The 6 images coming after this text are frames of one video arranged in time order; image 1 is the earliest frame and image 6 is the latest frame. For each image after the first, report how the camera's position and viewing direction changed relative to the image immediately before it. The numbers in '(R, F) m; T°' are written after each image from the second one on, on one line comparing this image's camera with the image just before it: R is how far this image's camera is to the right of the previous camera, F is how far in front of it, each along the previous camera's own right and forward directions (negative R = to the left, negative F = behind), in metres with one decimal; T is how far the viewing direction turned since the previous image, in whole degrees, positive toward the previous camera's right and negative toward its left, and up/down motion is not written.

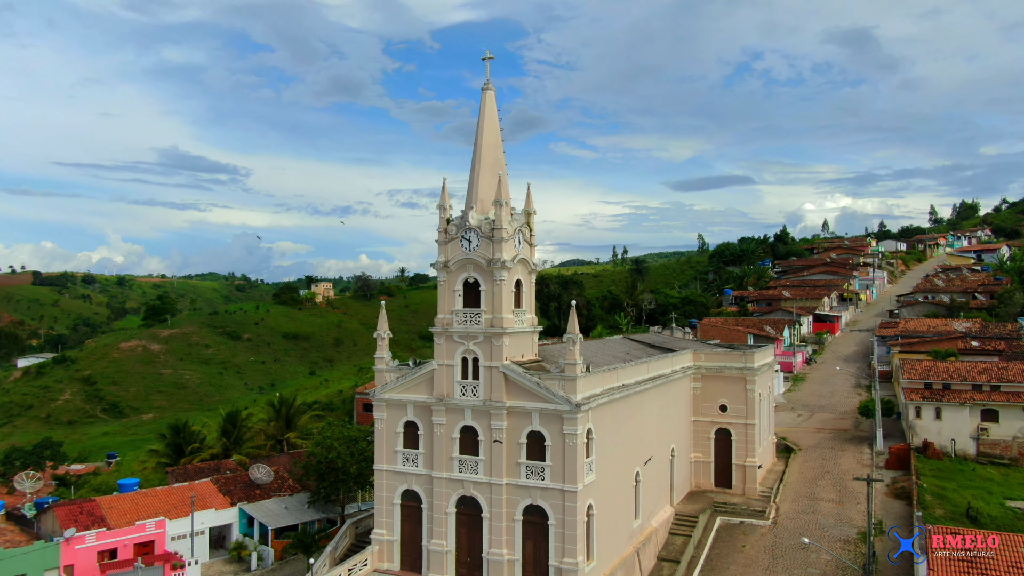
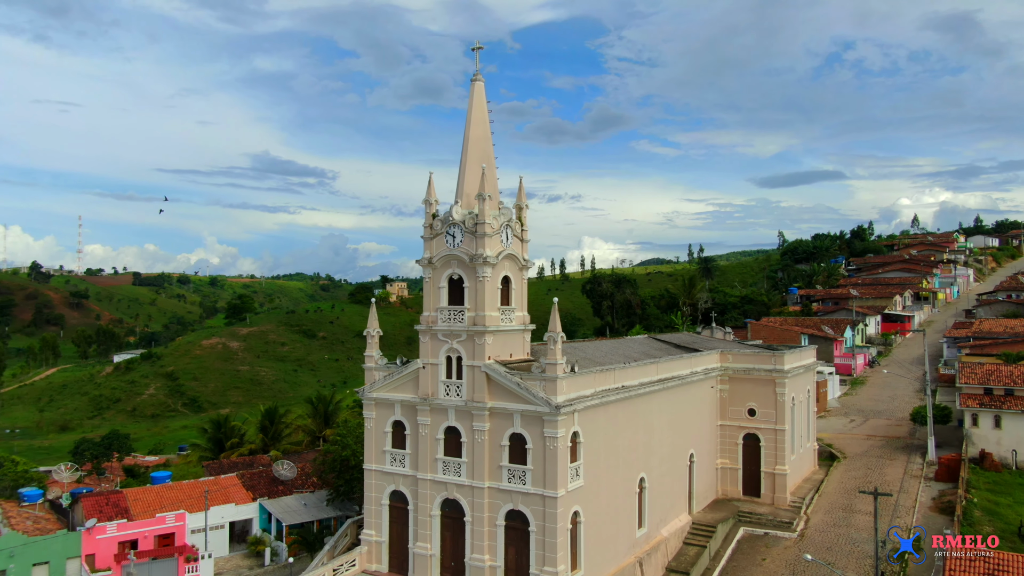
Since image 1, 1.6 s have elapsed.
(+2.6, +0.9) m; -6°
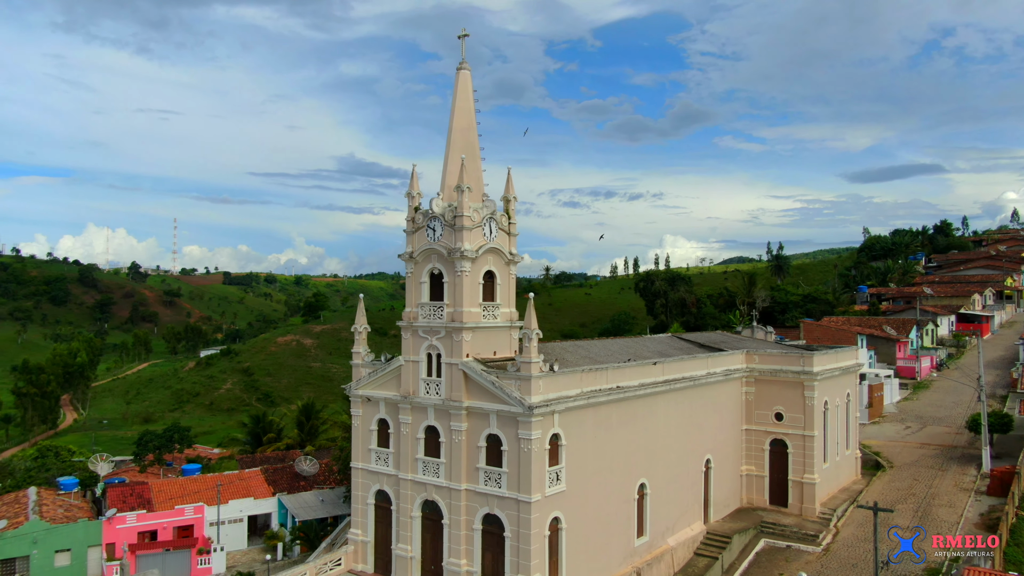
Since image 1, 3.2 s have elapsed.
(+2.6, +1.0) m; -6°
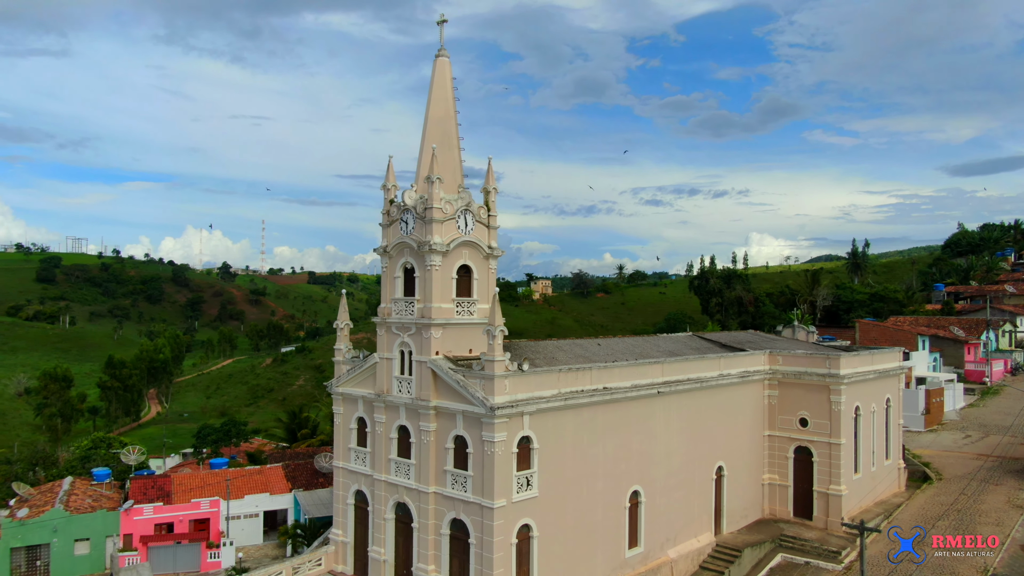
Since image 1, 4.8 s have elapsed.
(+2.7, +1.1) m; -6°
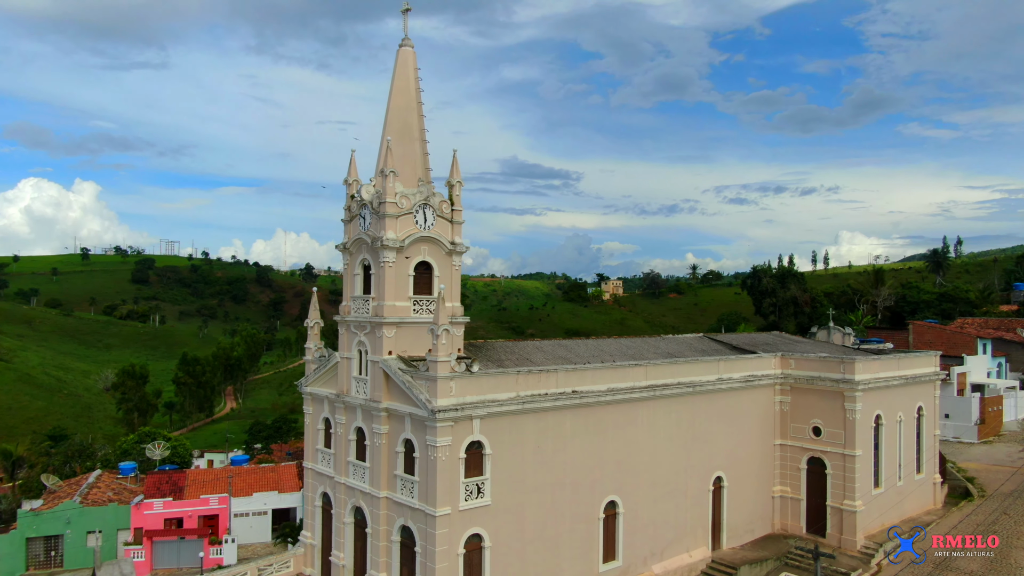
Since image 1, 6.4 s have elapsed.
(+2.9, +1.1) m; -6°
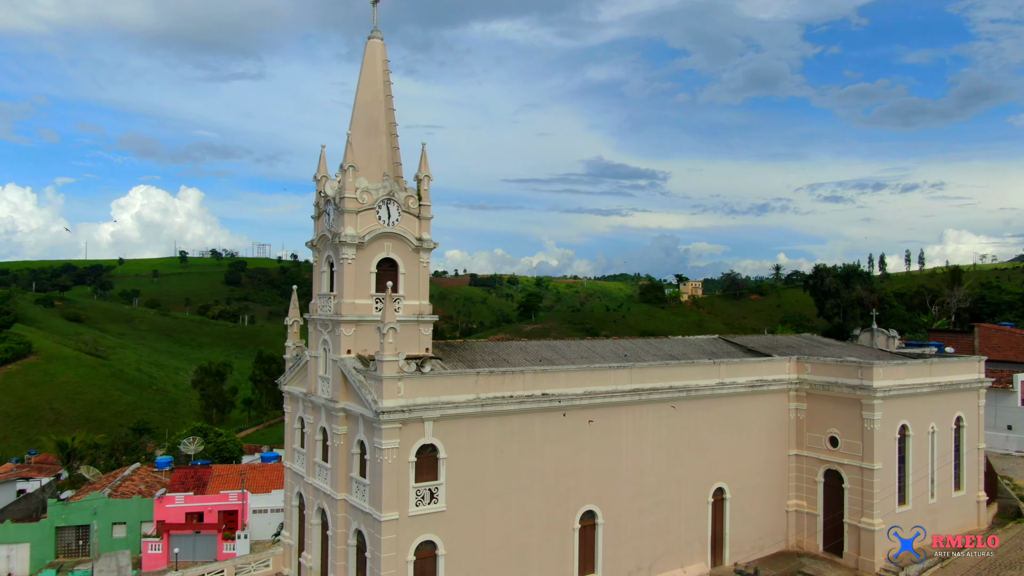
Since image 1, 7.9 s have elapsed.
(+2.8, +1.0) m; -6°
